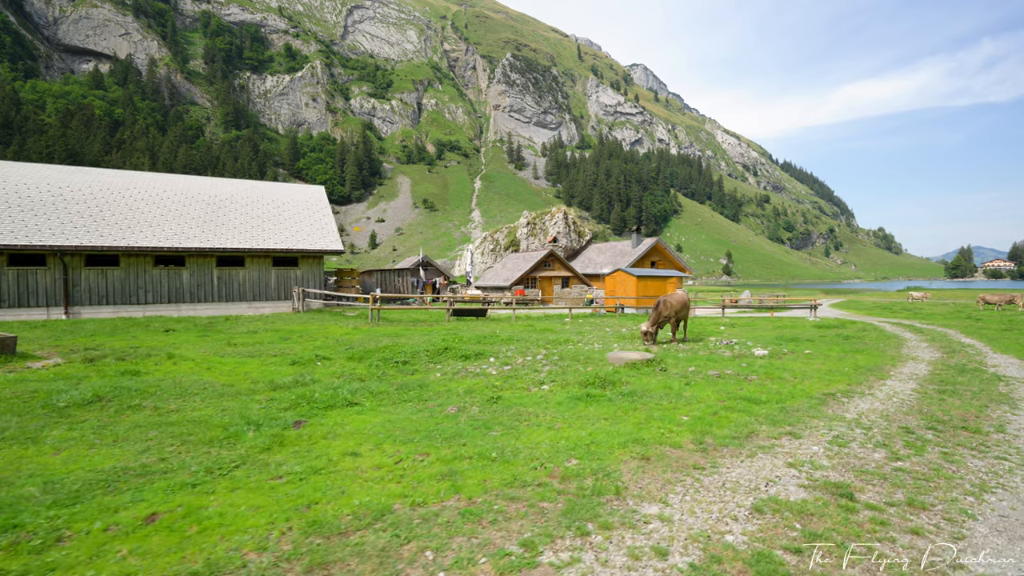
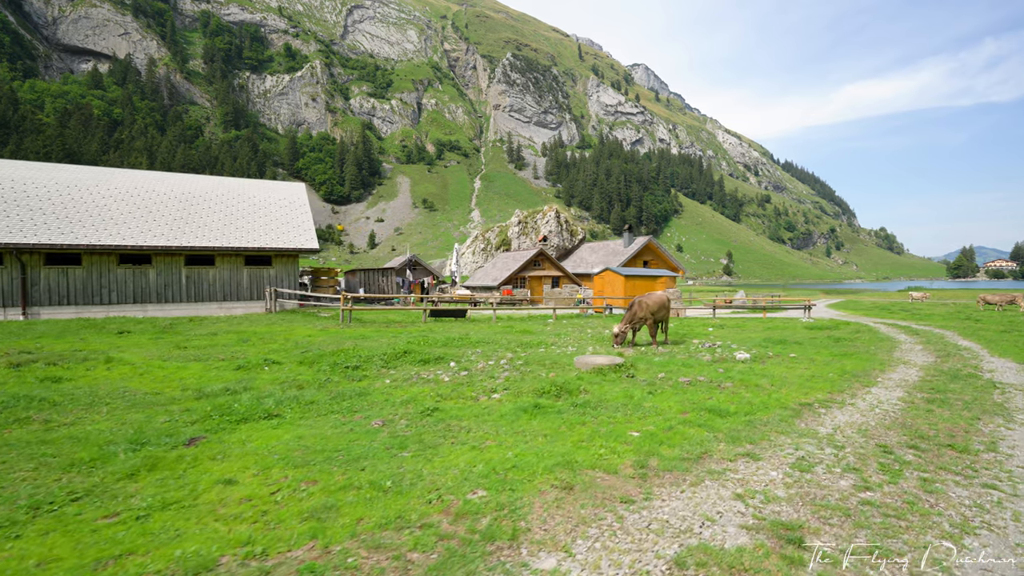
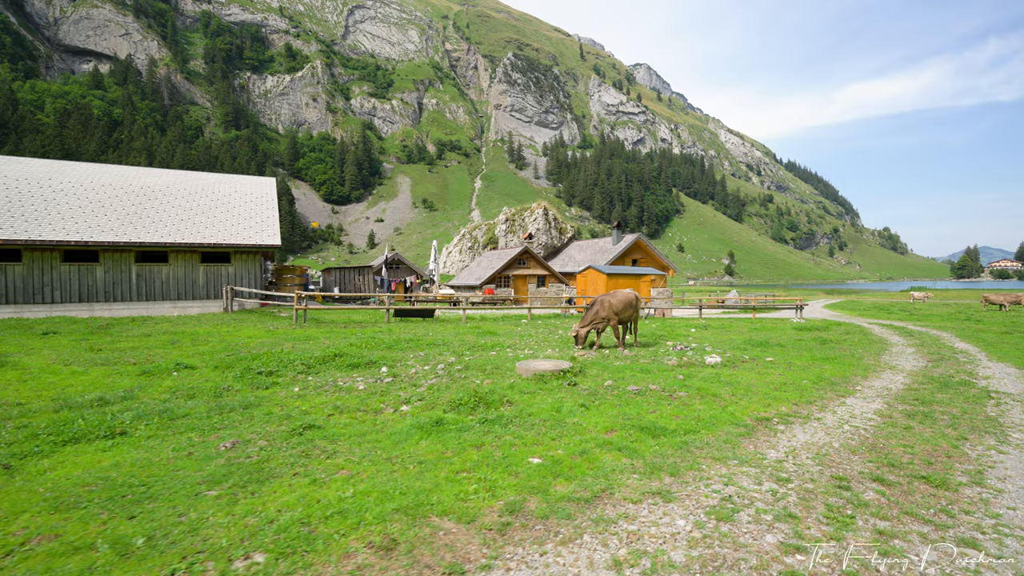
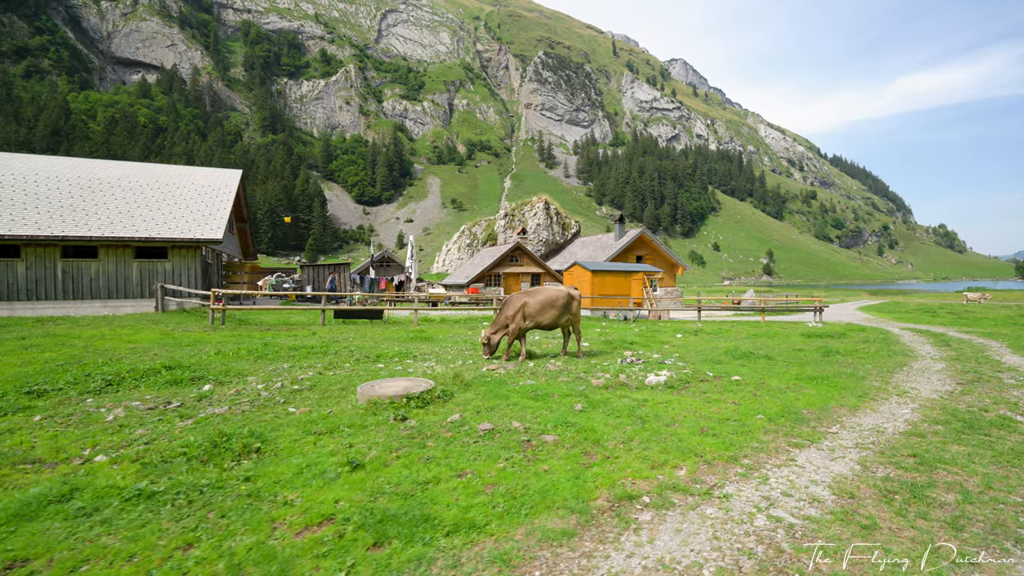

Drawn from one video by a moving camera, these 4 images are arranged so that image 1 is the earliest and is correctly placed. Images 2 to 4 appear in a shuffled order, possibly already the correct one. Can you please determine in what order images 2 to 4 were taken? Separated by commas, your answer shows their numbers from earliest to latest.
2, 3, 4
